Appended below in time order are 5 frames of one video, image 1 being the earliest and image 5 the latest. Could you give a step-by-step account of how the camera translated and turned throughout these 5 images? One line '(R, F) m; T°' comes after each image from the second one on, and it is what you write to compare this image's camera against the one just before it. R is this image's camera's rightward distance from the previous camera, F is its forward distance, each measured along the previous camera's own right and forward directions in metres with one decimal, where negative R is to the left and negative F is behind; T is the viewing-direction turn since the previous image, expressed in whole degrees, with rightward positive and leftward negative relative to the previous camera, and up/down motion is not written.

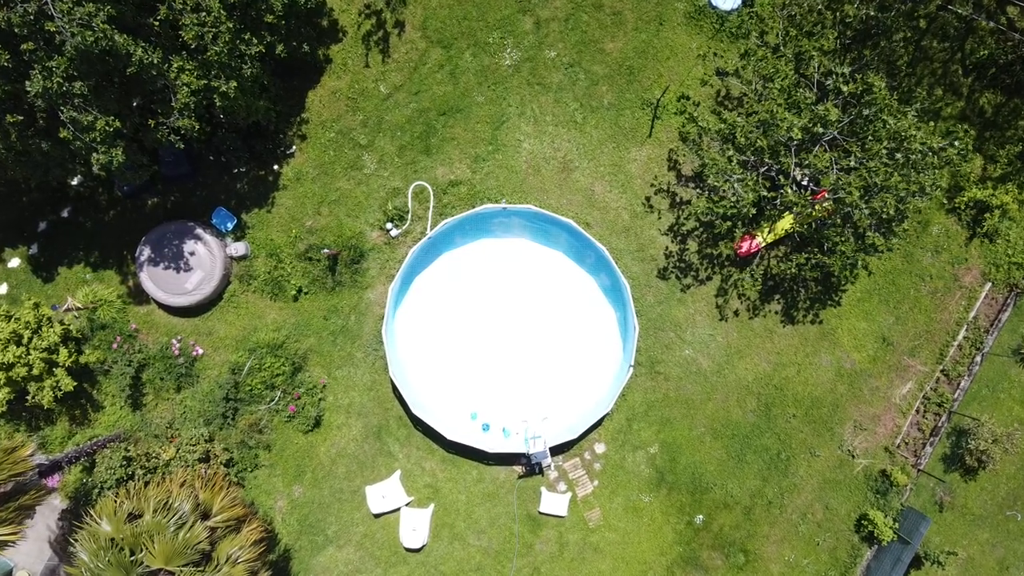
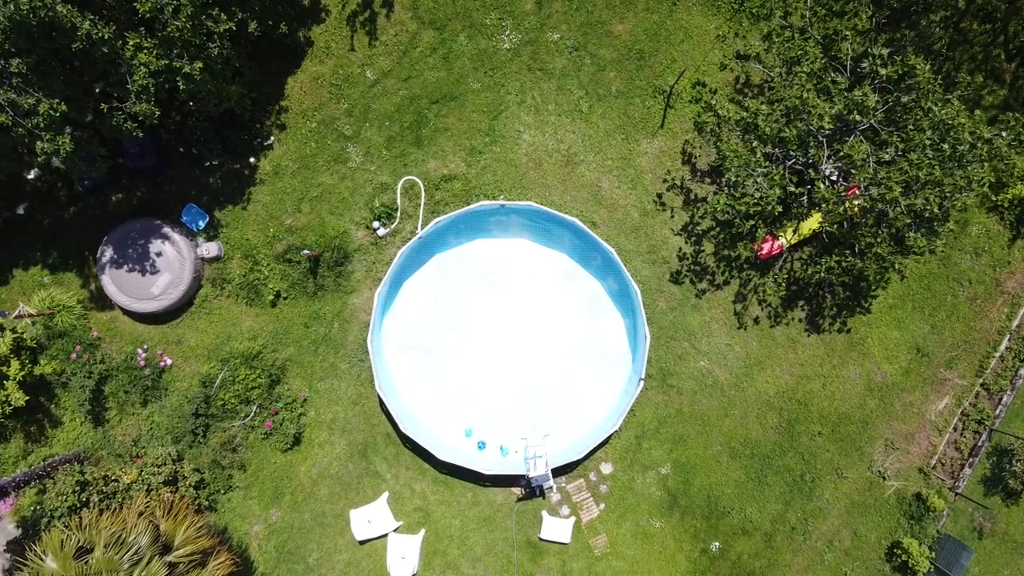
(0.0, +1.2) m; 0°
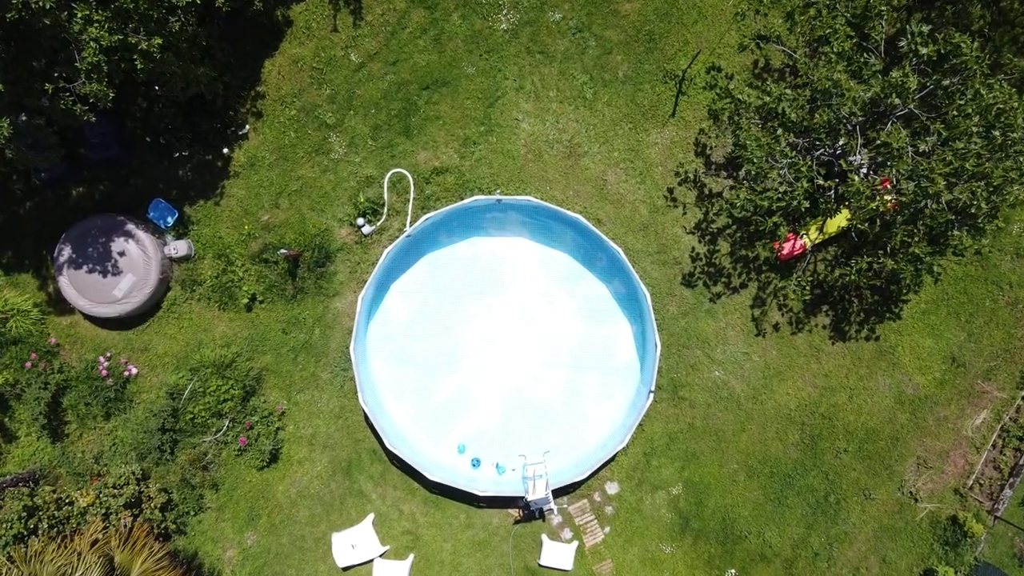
(0.0, +1.0) m; 0°
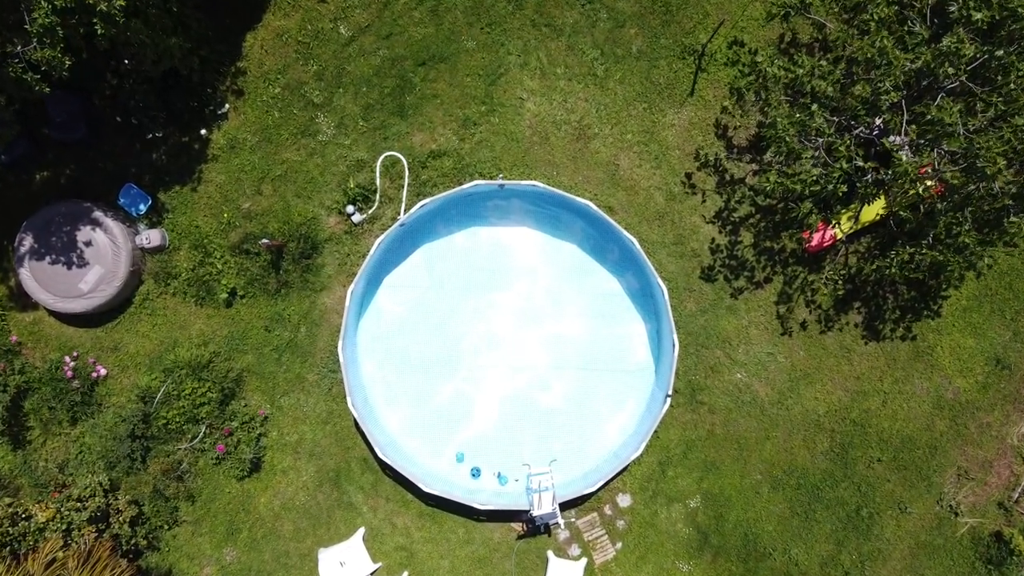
(-0.1, +0.9) m; 0°
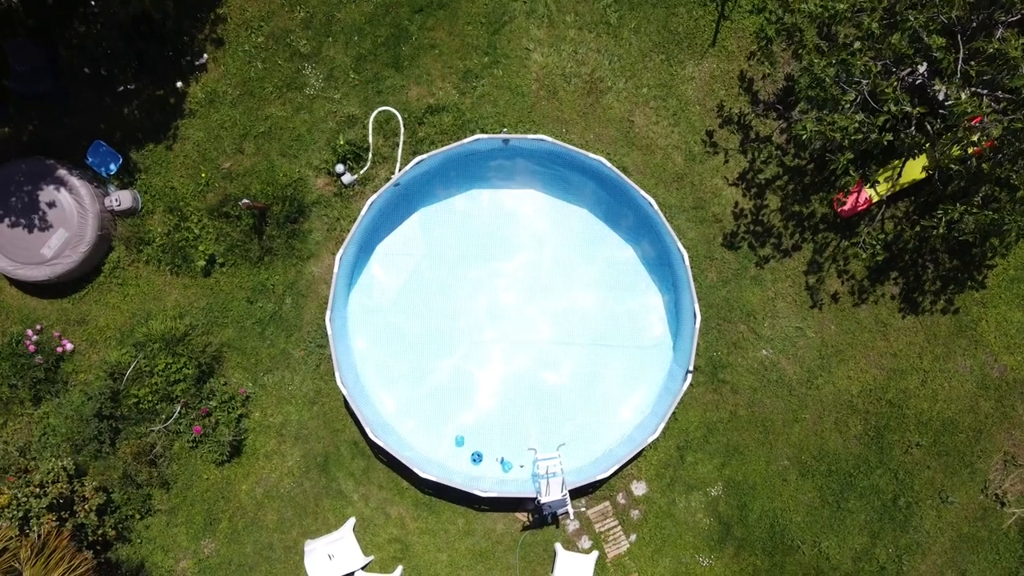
(-0.1, +0.9) m; 0°
